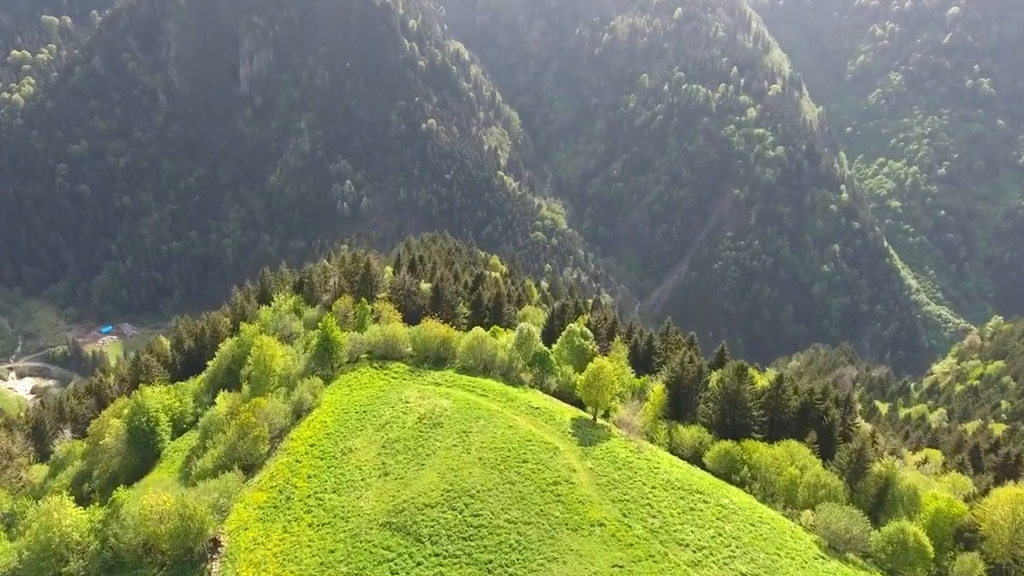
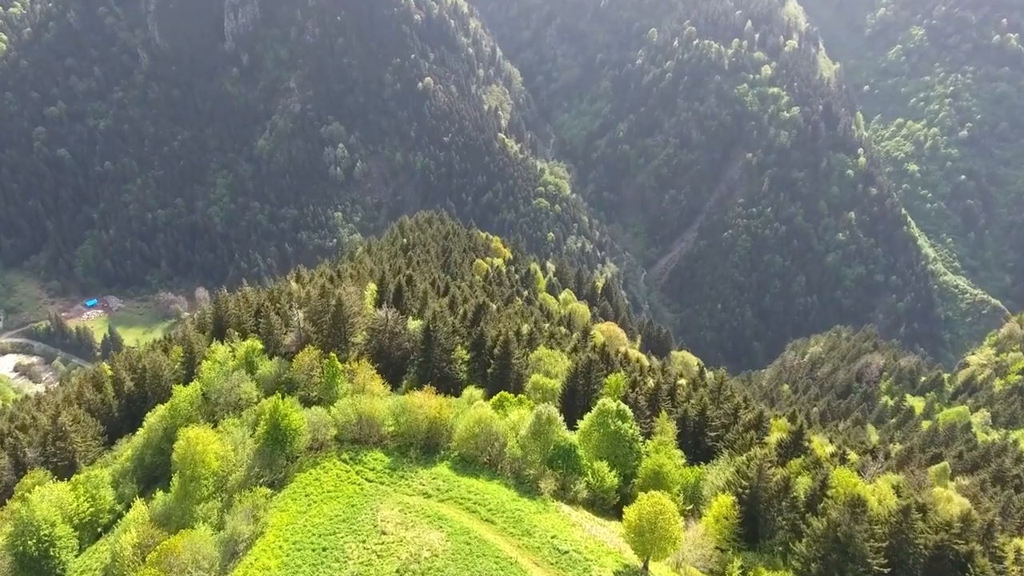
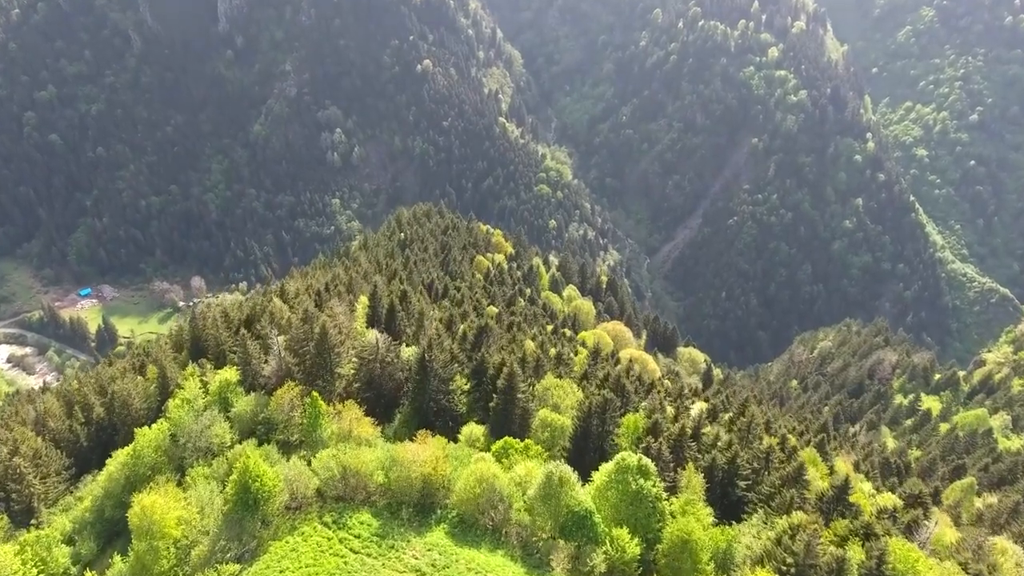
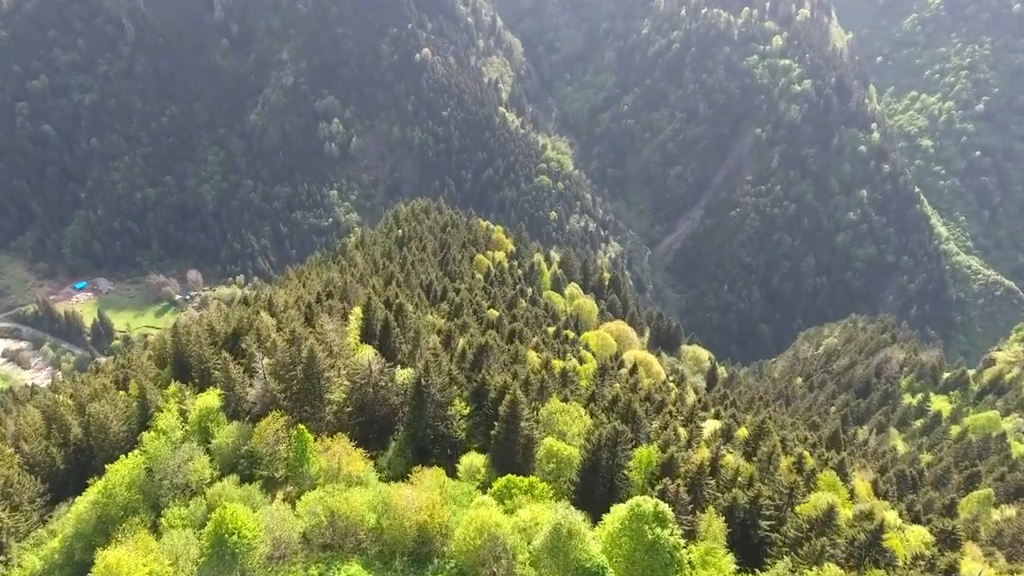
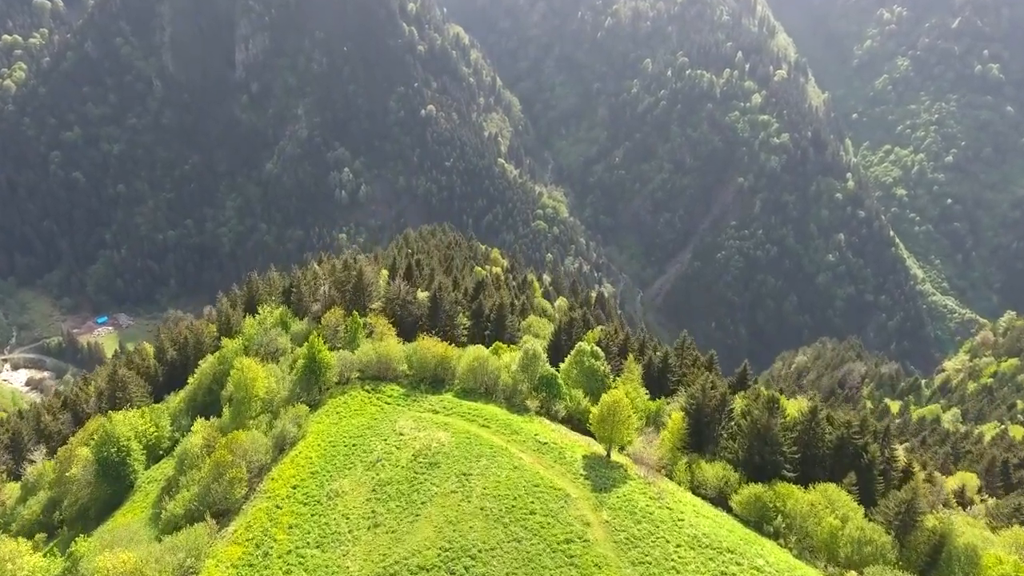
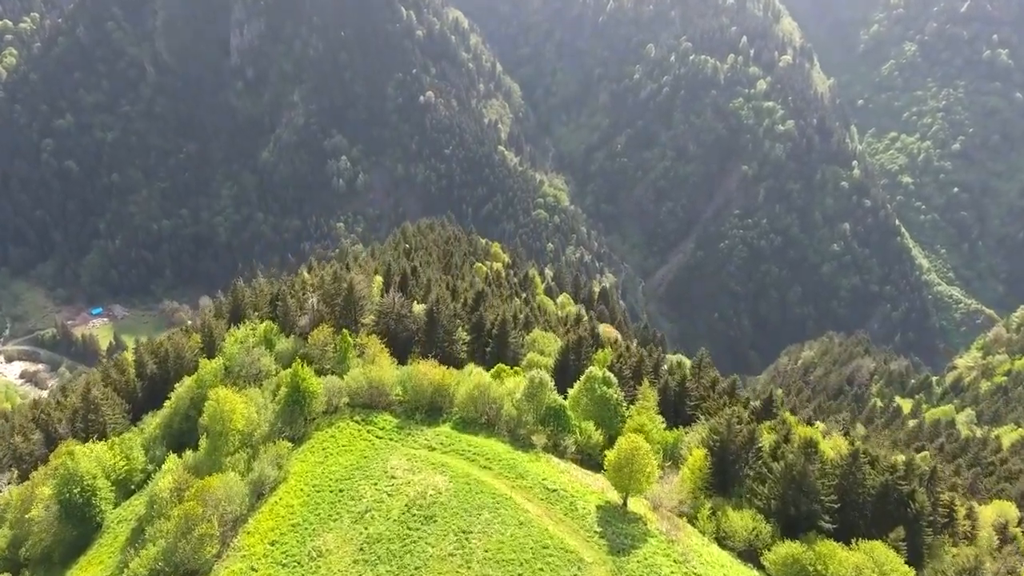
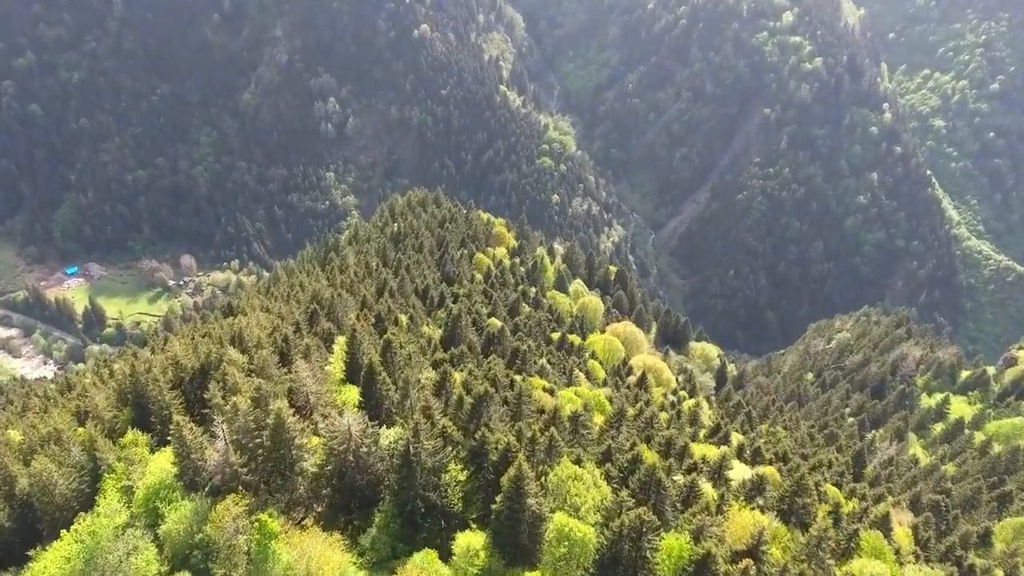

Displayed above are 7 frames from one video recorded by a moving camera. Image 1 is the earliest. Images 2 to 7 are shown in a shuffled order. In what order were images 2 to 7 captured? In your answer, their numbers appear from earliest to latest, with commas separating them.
5, 6, 2, 3, 4, 7
